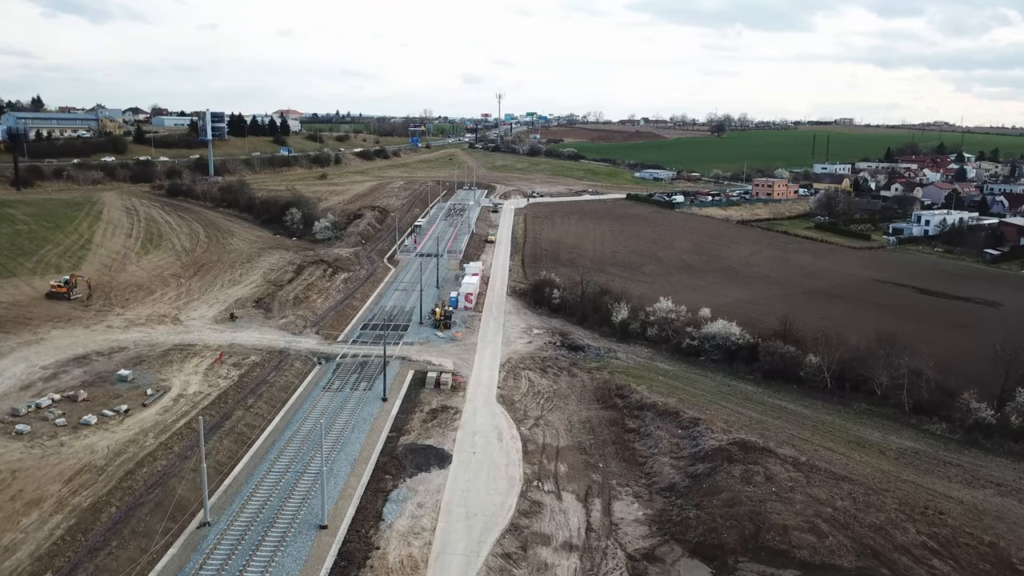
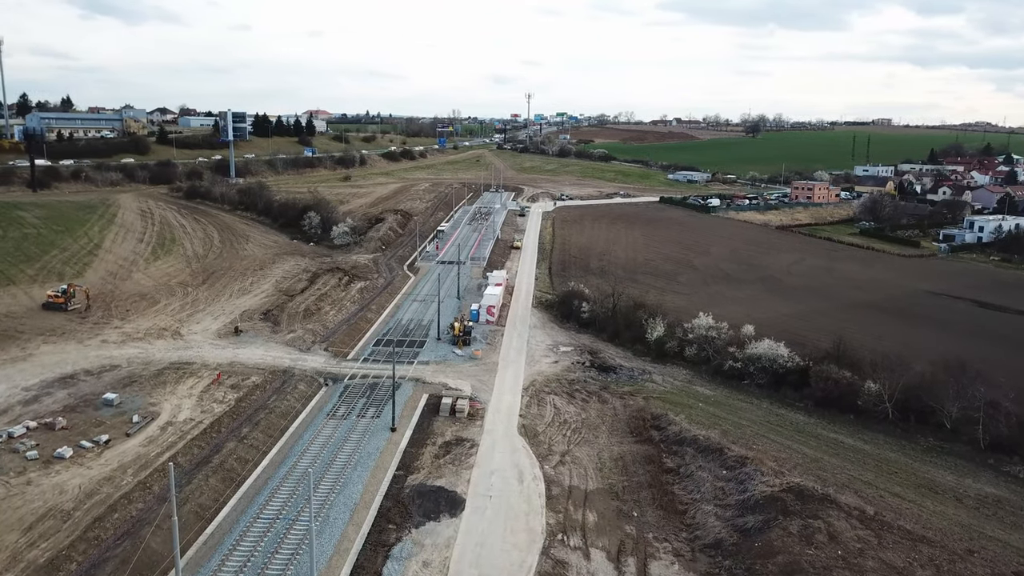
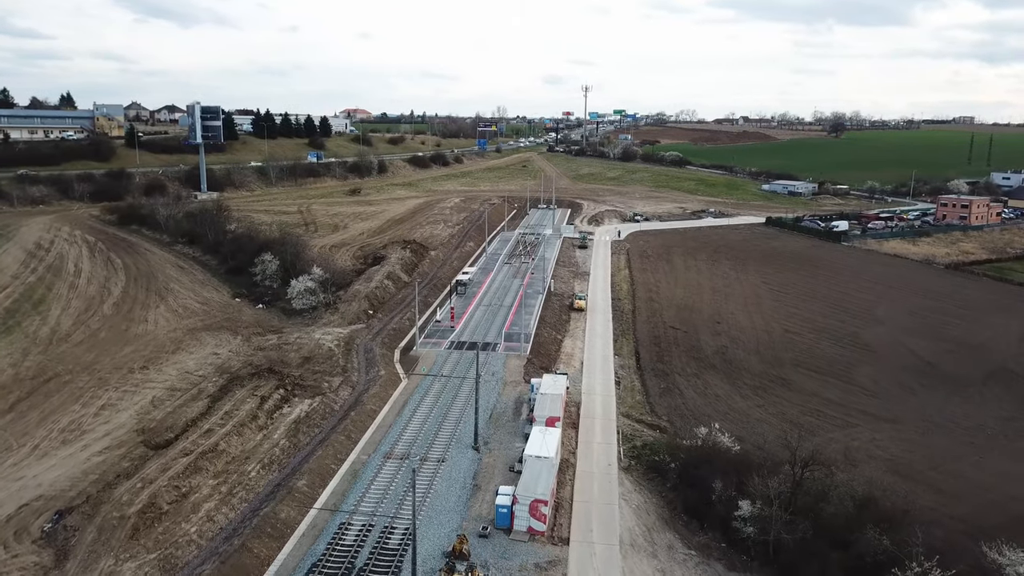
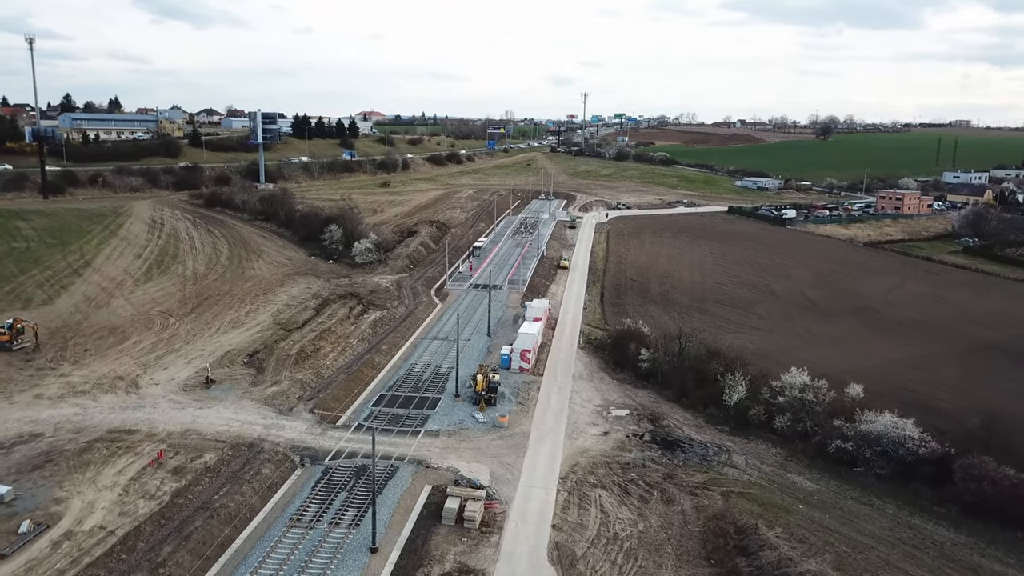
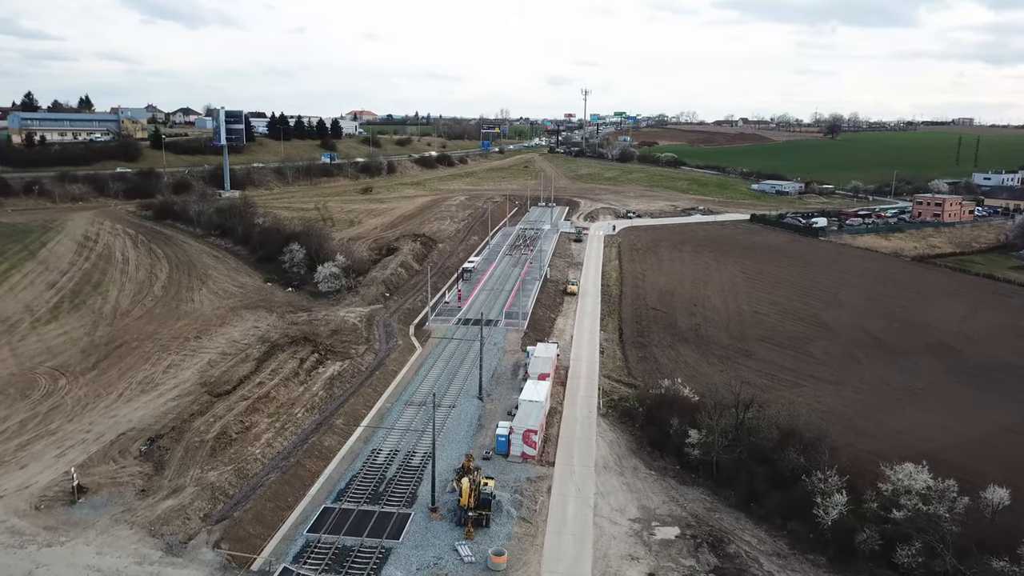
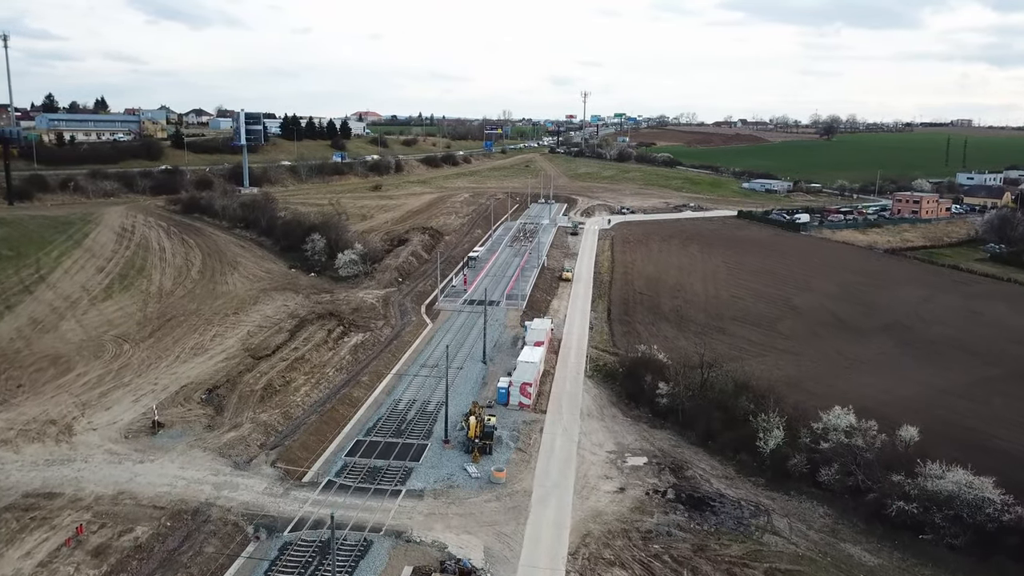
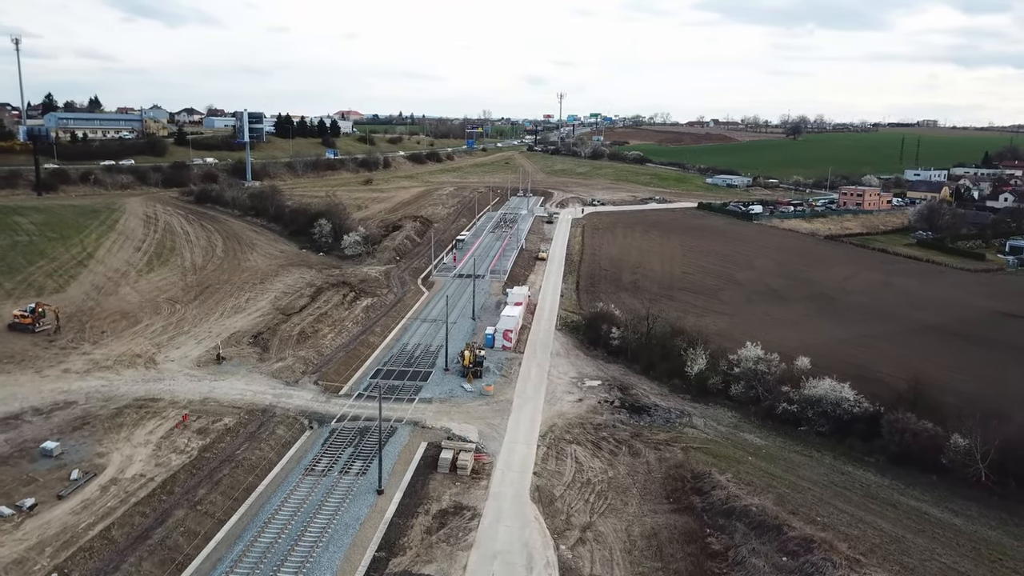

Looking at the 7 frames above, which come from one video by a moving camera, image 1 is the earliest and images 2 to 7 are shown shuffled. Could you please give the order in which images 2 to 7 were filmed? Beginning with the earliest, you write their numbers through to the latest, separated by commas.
2, 7, 4, 6, 5, 3
